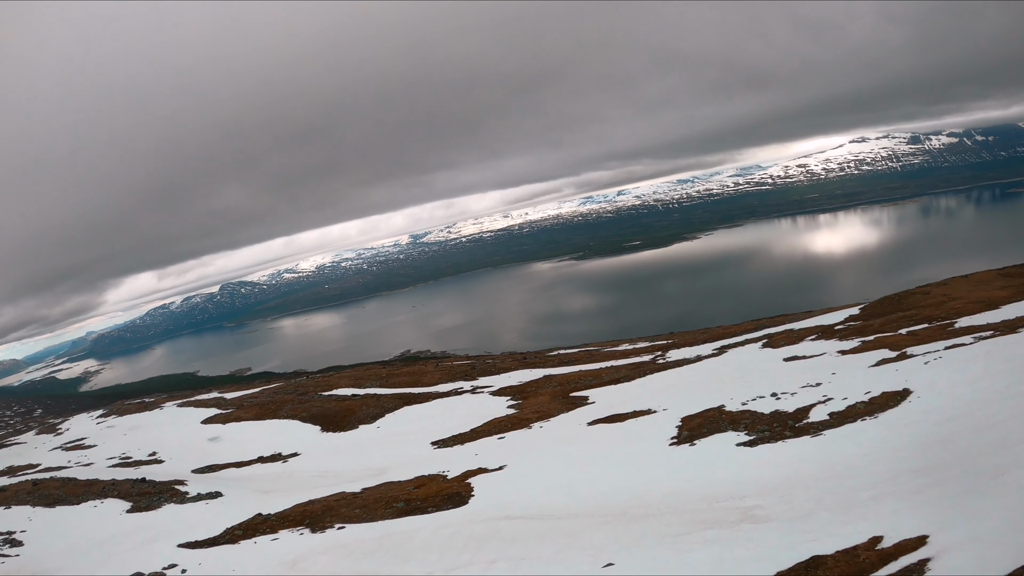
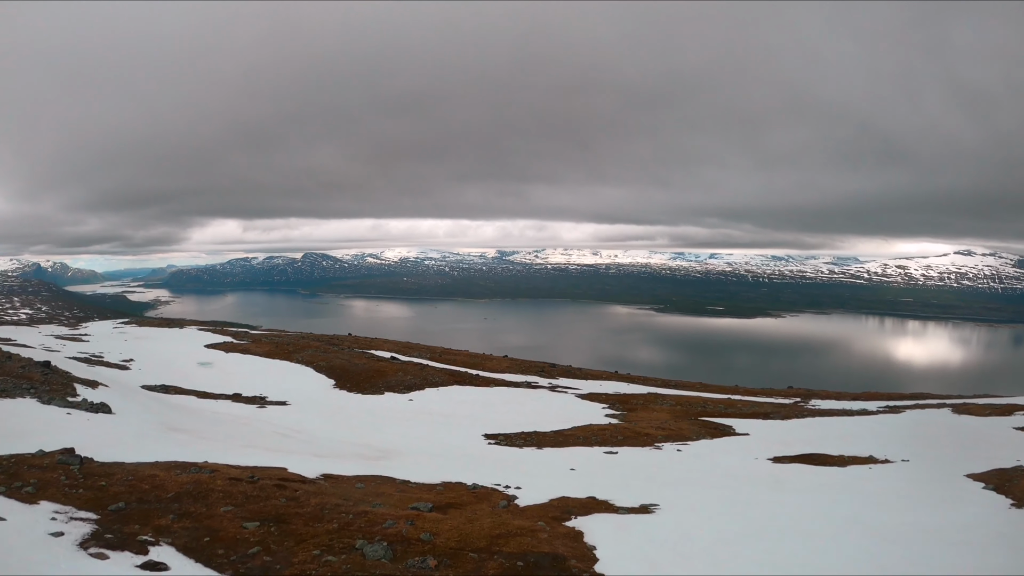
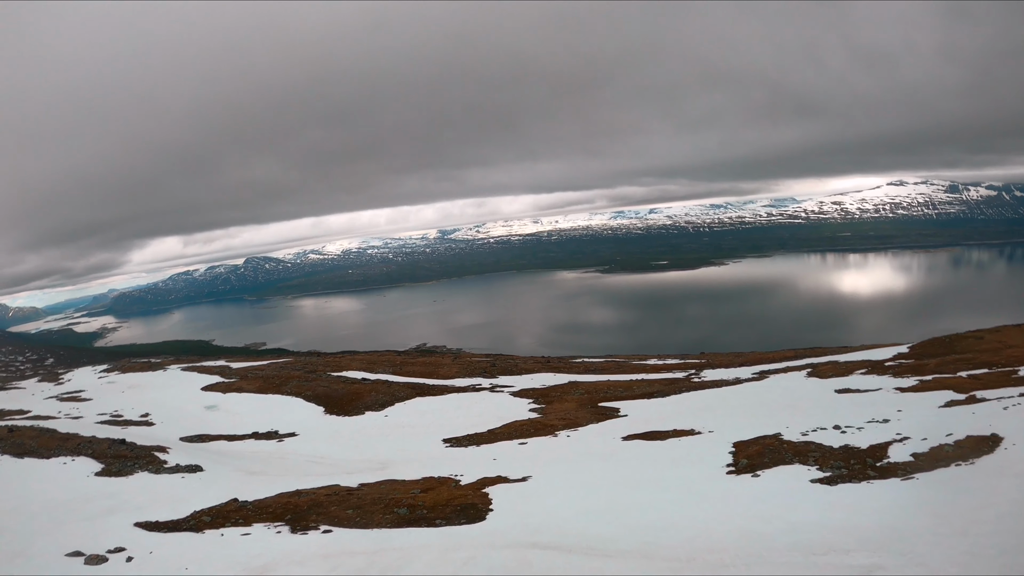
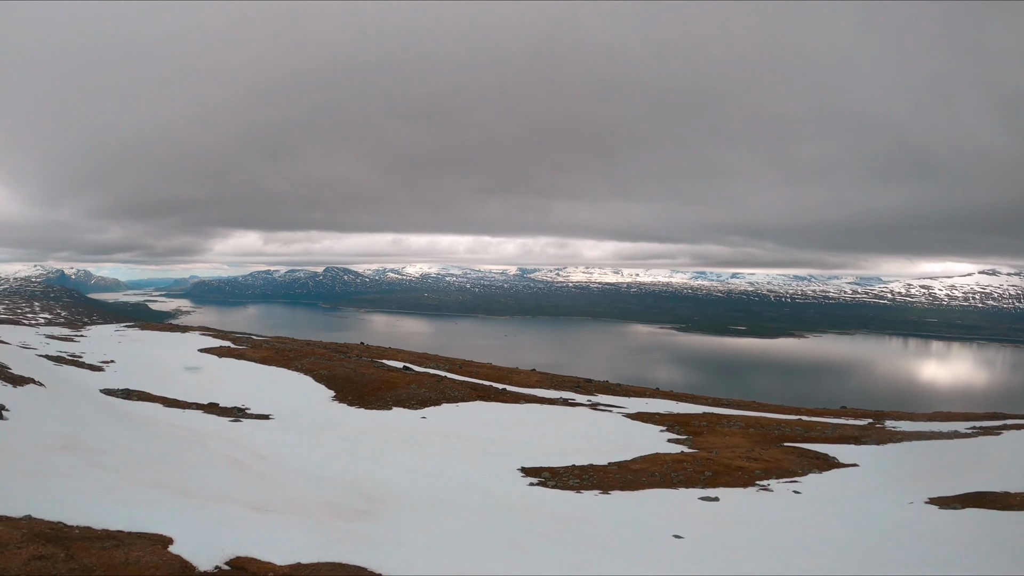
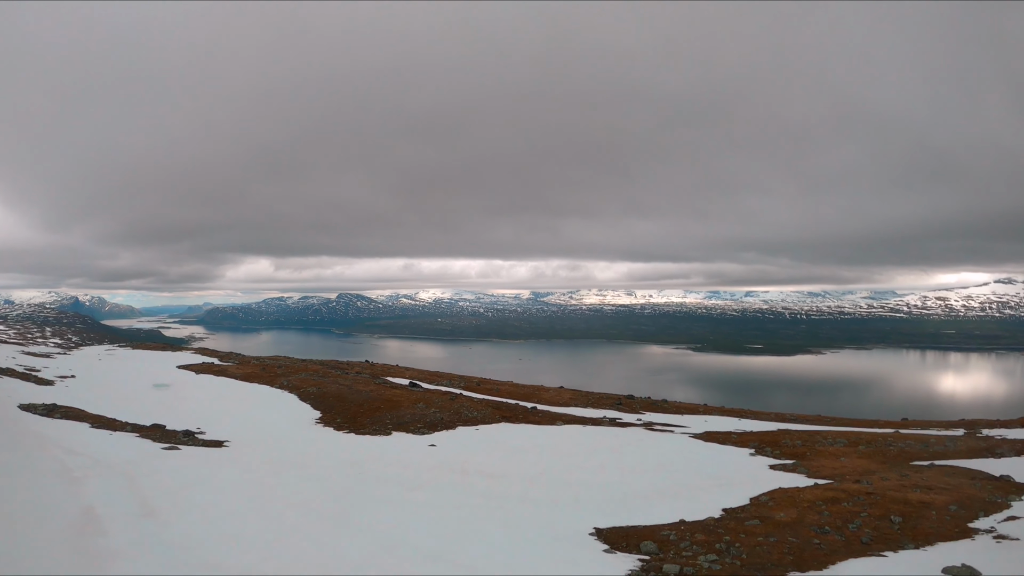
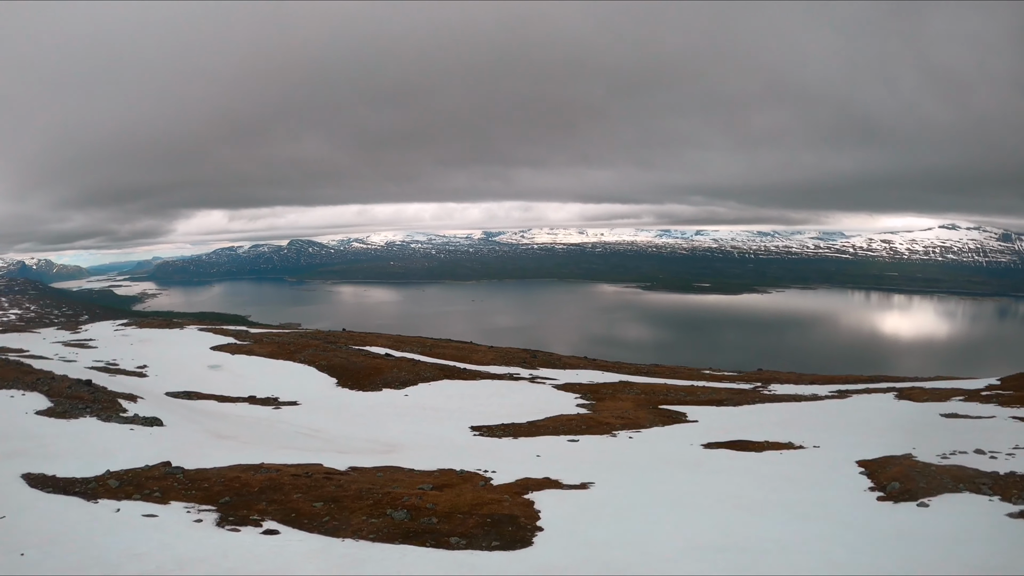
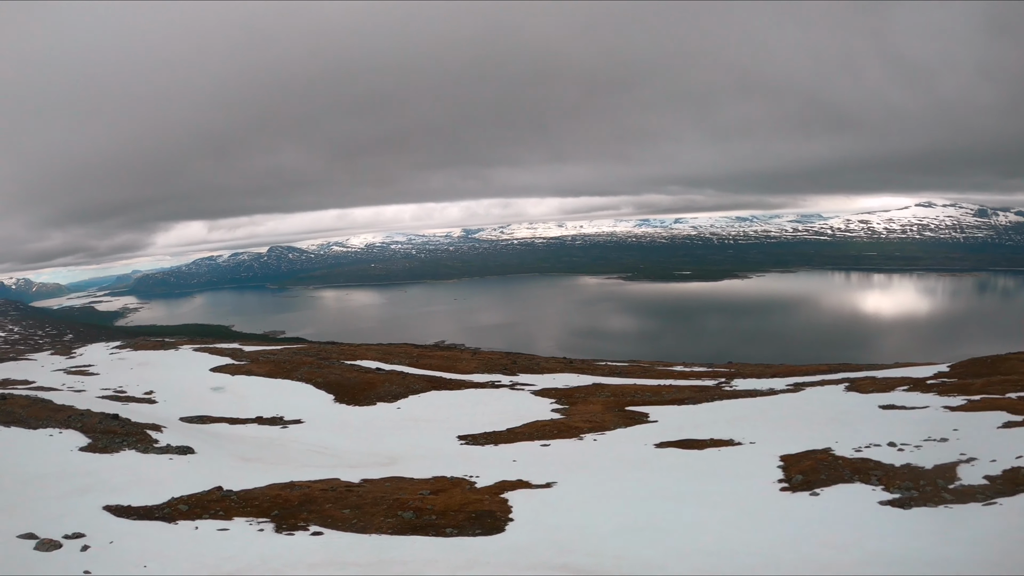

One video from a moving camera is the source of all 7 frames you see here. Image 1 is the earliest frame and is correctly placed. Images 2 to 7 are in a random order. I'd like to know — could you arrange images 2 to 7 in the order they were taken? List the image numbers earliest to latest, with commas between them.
3, 7, 6, 2, 4, 5
